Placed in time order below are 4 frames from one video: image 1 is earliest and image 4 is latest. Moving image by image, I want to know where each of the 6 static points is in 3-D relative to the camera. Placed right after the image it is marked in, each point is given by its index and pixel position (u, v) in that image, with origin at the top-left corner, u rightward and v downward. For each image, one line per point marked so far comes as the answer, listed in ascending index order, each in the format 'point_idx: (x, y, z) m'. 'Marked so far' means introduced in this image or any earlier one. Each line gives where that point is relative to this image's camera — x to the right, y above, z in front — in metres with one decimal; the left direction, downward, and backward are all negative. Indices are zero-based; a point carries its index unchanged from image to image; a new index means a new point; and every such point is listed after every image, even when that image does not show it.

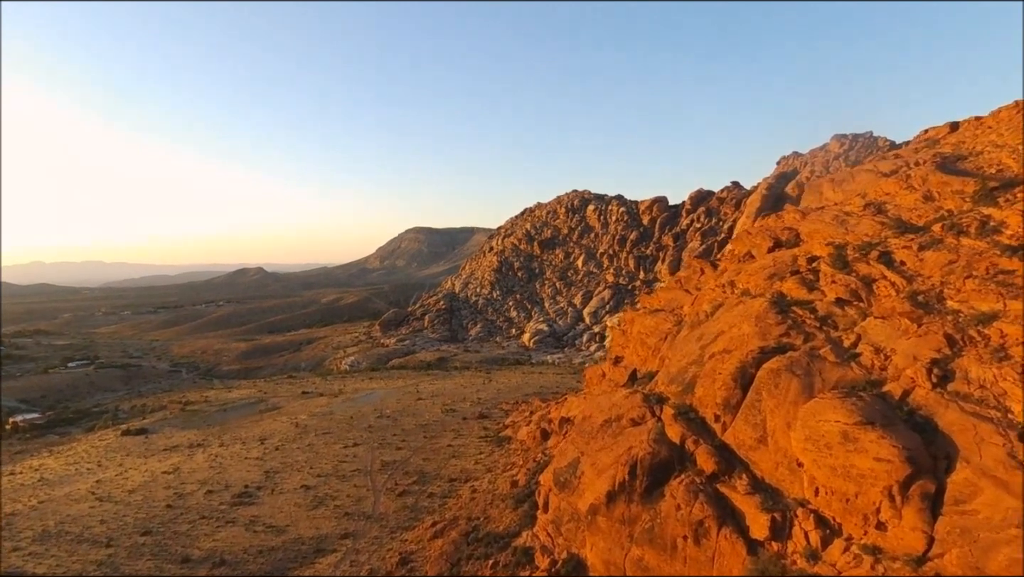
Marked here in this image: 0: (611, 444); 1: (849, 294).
0: (+1.8, -2.9, +11.7) m
1: (+5.6, -0.1, +10.7) m
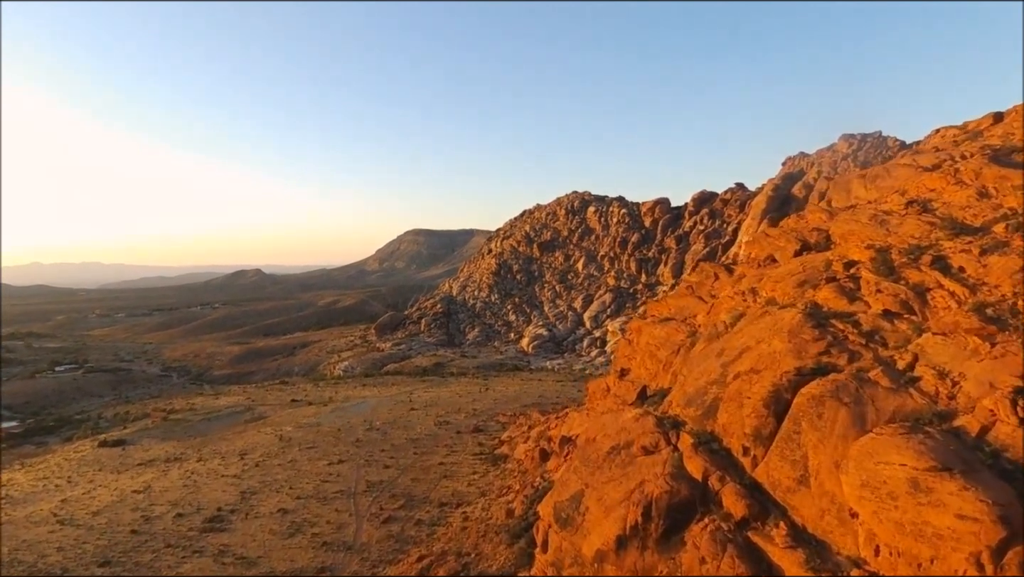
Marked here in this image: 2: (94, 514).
0: (+1.7, -3.0, +10.2) m
1: (+5.5, -0.2, +9.2) m
2: (-12.1, -6.5, +18.5) m
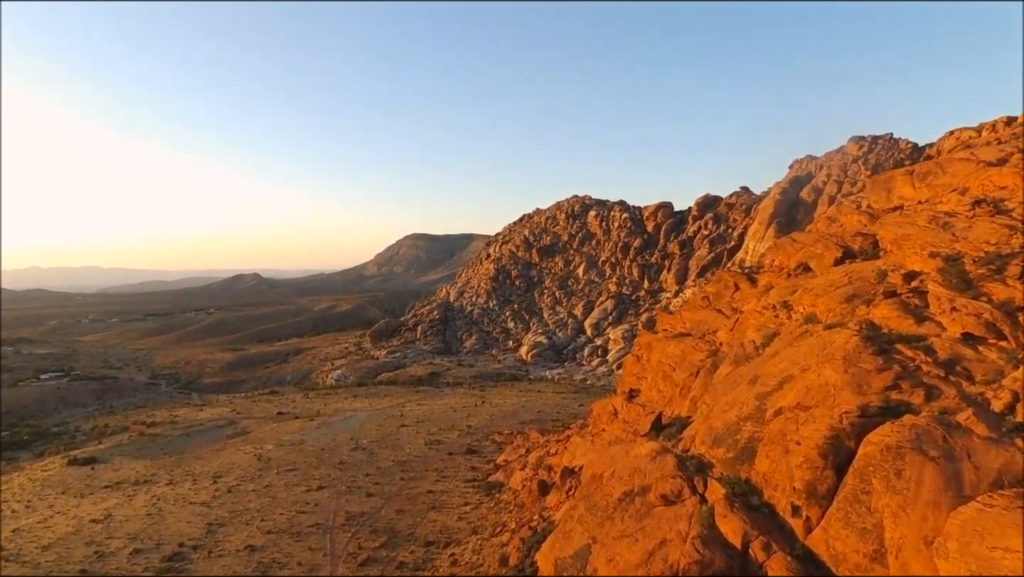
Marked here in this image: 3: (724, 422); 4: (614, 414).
0: (+1.6, -3.2, +8.4) m
1: (+5.4, -0.5, +7.4) m
2: (-12.2, -6.8, +16.7) m
3: (+3.0, -1.9, +9.2) m
4: (+2.4, -2.9, +15.1) m
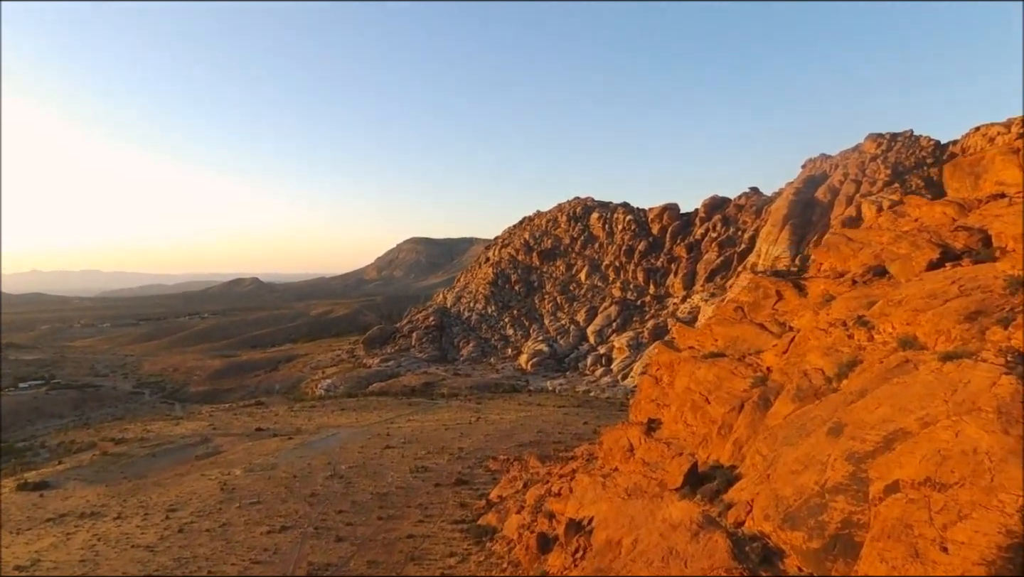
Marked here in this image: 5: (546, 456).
0: (+1.5, -3.3, +5.7) m
1: (+5.3, -0.6, +4.7) m
2: (-12.3, -7.0, +14.0) m
3: (+2.9, -2.0, +6.6) m
4: (+2.3, -3.1, +12.4) m
5: (+1.0, -5.2, +19.8) m
